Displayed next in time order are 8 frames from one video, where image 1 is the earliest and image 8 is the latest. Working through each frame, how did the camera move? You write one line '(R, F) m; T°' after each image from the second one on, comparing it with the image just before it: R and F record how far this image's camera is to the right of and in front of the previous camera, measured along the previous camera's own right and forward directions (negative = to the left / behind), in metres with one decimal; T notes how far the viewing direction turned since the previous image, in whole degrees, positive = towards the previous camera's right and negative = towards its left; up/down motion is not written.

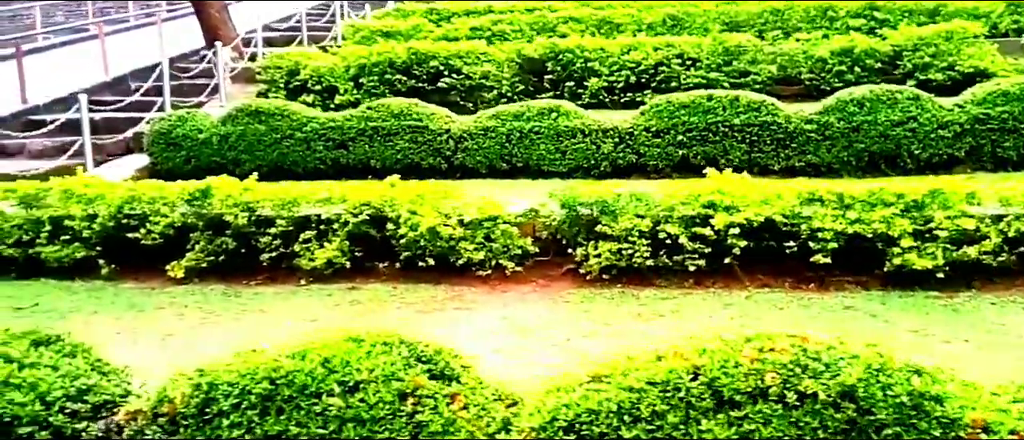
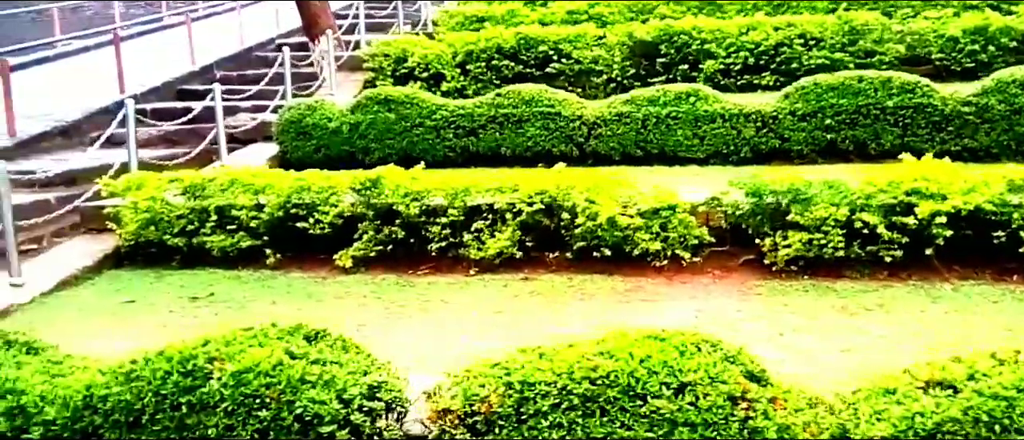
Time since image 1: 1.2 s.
(-1.6, +0.2) m; -2°
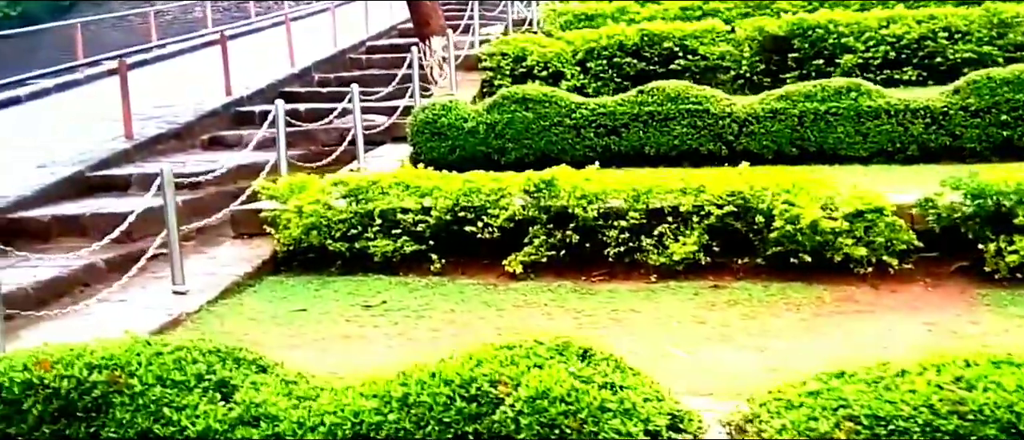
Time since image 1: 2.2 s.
(-1.4, +0.4) m; -3°
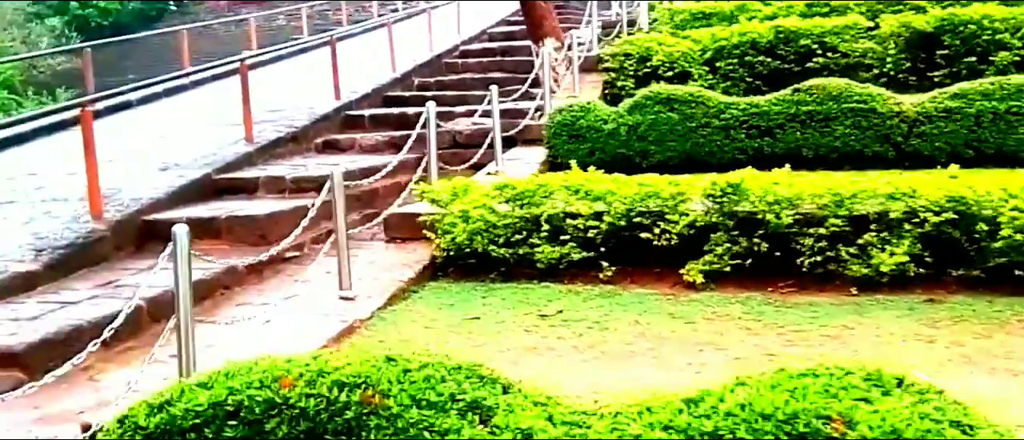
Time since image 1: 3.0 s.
(-1.3, +0.3) m; -4°
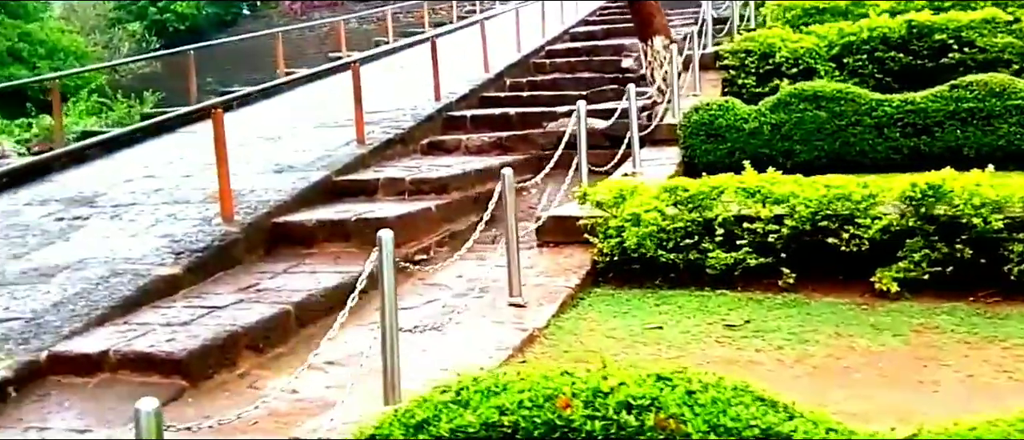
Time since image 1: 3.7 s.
(-1.2, +0.2) m; -3°
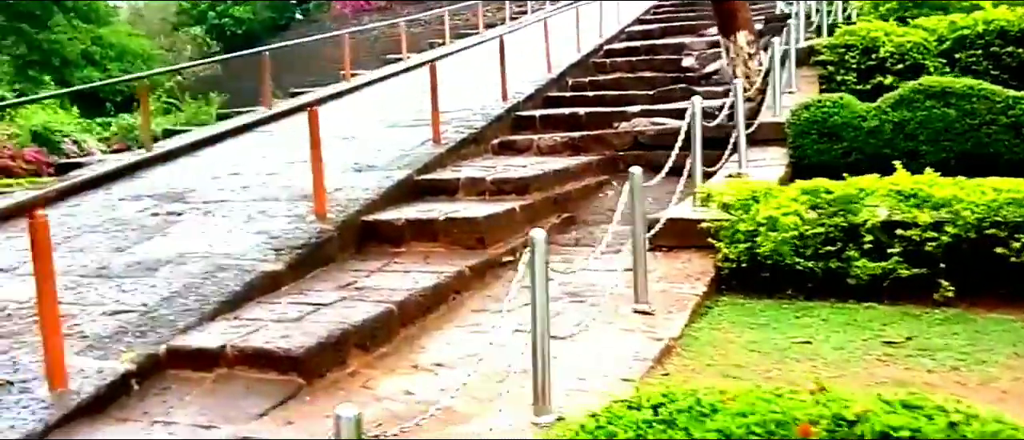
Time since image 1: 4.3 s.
(-0.8, +0.1) m; -3°
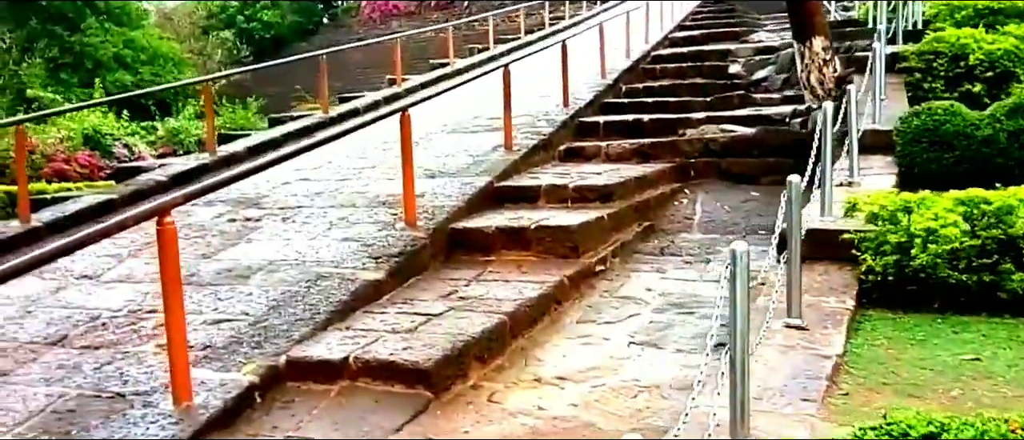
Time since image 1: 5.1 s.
(-1.2, +0.2) m; 0°
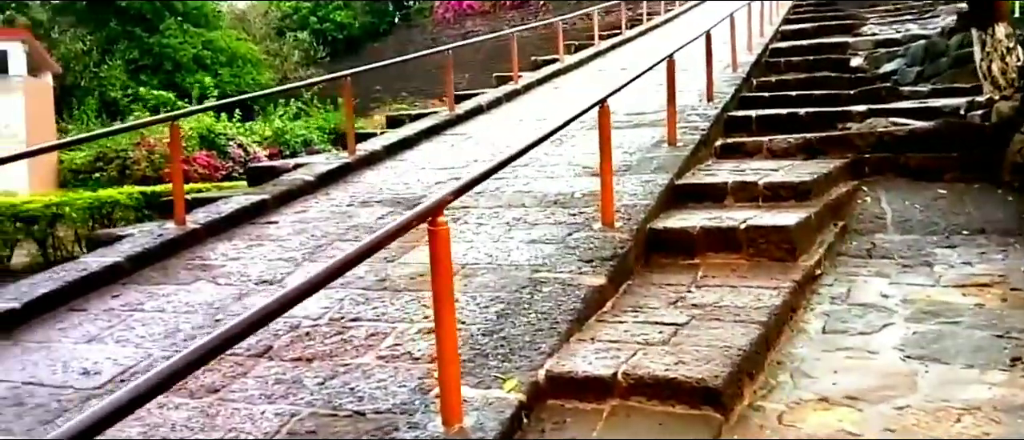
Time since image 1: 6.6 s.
(-2.1, +0.6) m; -3°
